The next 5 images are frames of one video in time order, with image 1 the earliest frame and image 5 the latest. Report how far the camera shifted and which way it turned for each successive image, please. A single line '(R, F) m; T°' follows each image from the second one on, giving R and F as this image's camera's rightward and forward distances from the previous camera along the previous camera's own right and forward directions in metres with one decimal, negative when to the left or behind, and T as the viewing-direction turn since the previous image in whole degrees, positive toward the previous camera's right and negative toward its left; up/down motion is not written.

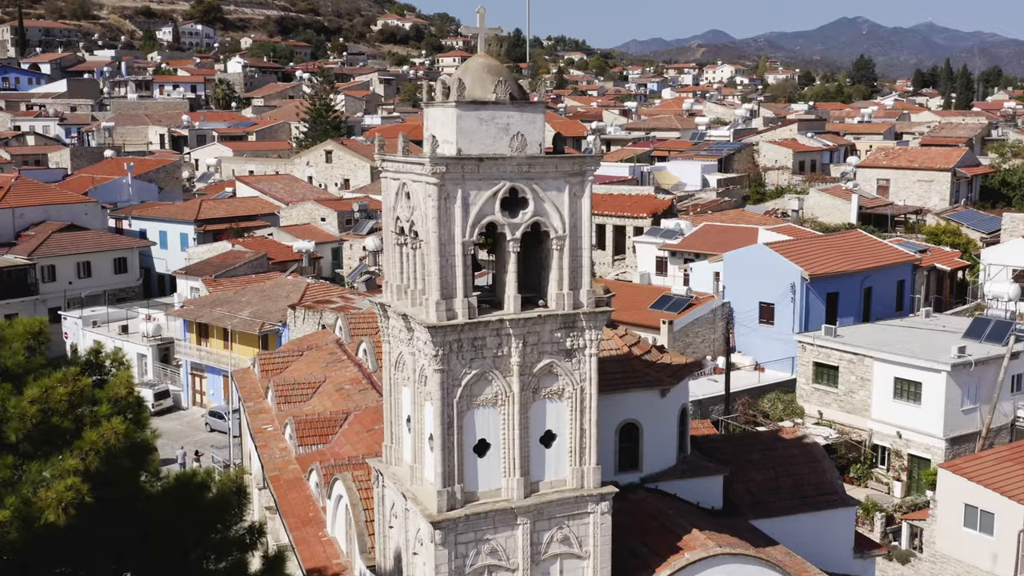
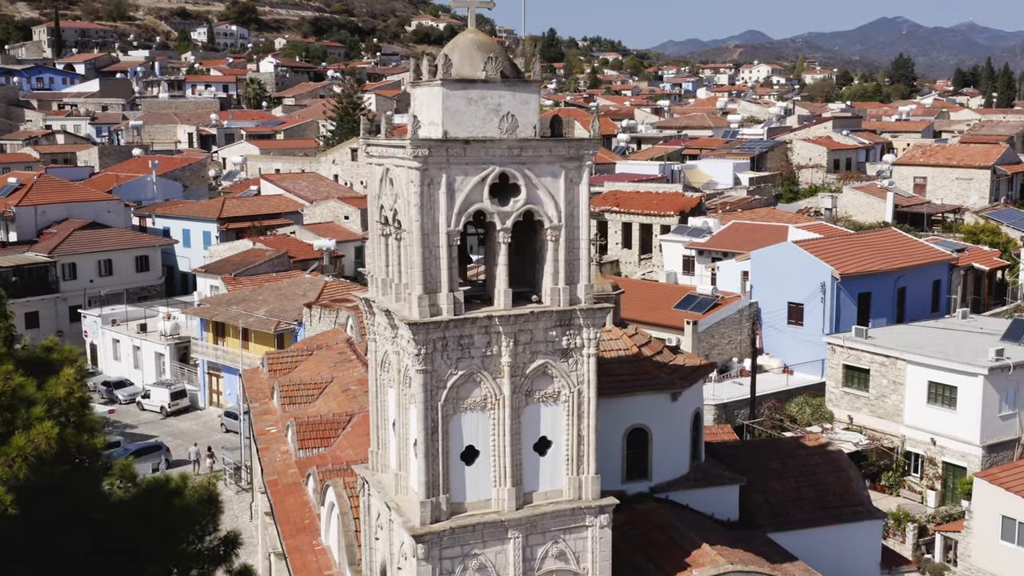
(+0.6, +1.2) m; -2°
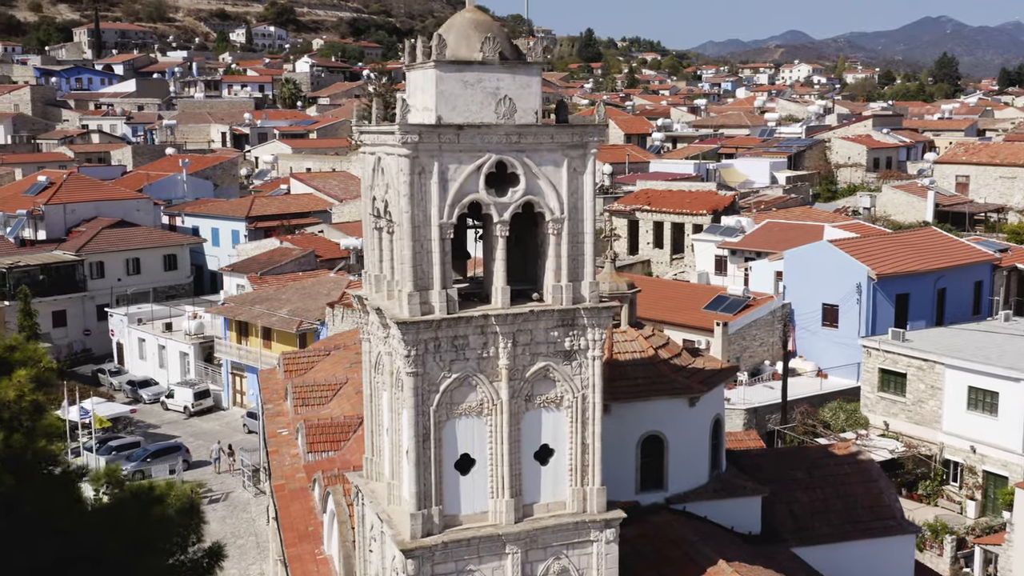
(+0.5, +1.0) m; -2°
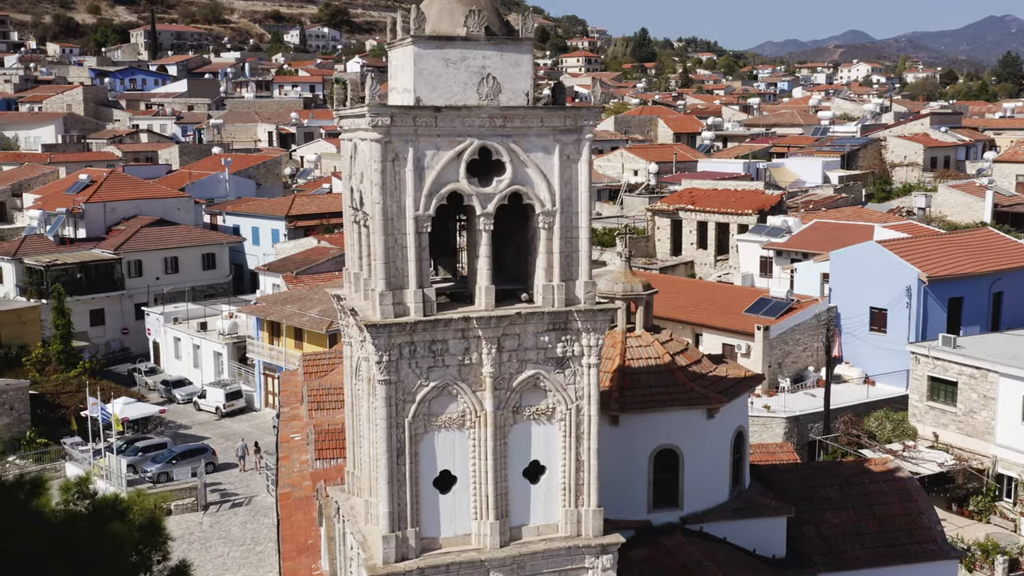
(+0.8, +1.3) m; -3°
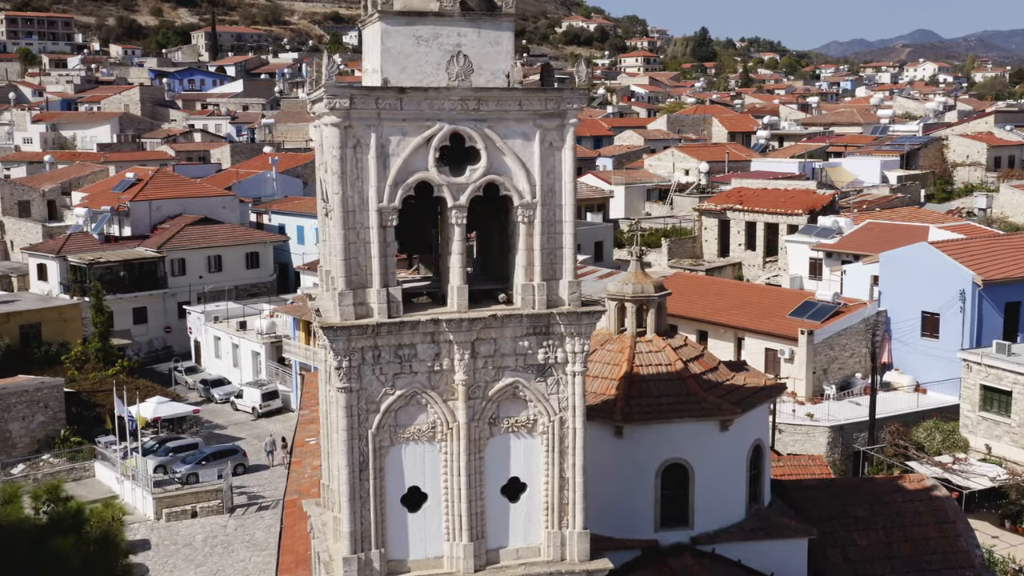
(+0.8, +1.1) m; -3°
